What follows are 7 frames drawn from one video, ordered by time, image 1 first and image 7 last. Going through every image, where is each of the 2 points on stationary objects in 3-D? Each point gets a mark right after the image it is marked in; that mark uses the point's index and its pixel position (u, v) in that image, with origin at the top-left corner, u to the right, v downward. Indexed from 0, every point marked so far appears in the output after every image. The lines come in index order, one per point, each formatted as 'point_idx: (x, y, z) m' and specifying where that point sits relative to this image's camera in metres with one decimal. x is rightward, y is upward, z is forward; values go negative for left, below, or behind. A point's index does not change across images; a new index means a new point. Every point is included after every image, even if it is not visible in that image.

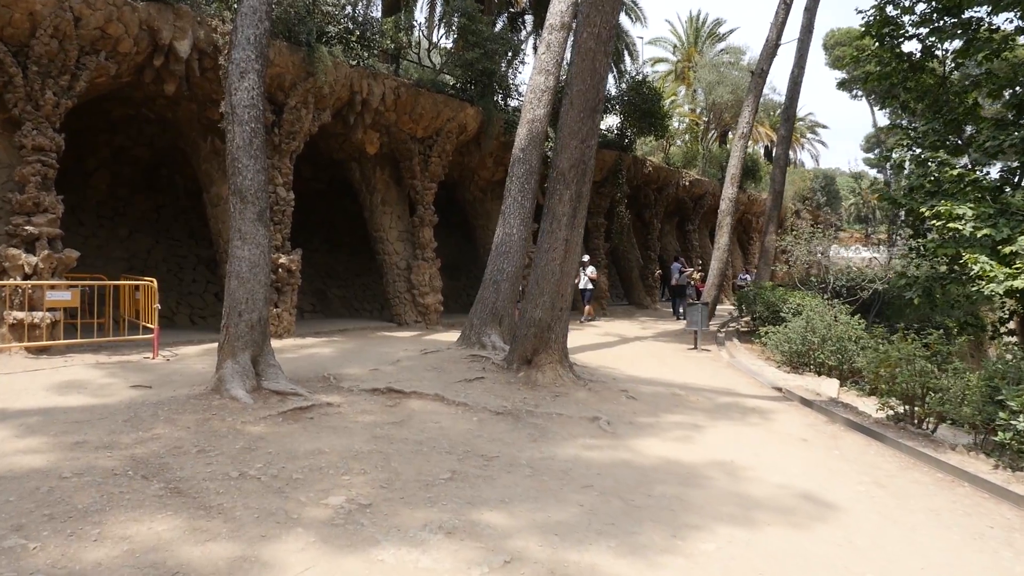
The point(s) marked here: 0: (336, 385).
0: (-1.5, -0.8, +6.8) m
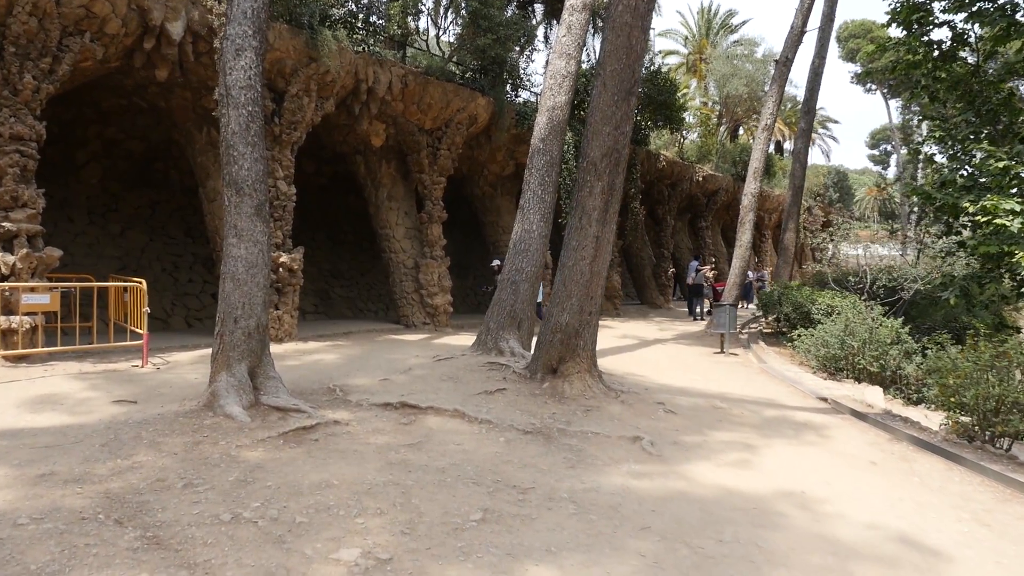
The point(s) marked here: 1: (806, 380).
0: (-1.3, -0.9, +6.1) m
1: (+3.4, -1.1, +9.2) m
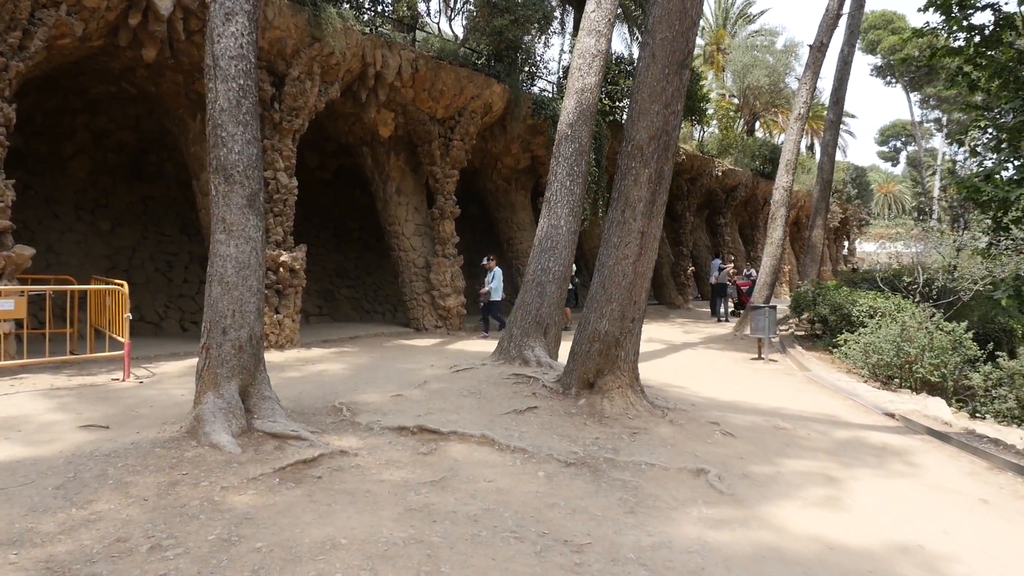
0: (-1.1, -0.9, +5.3) m
1: (+3.7, -1.1, +8.3) m
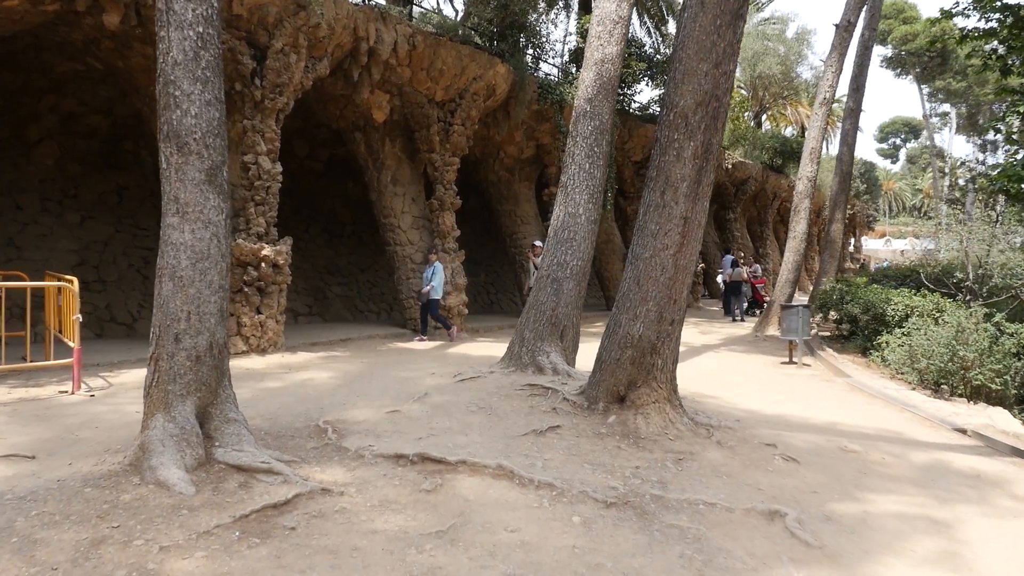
0: (-1.0, -0.9, +4.3) m
1: (+3.8, -1.1, +7.4) m
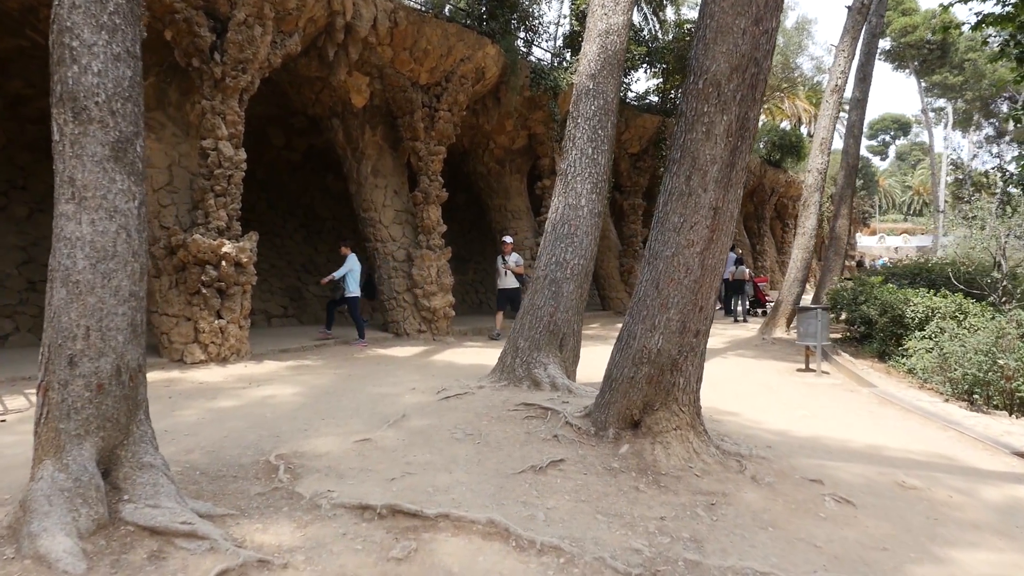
0: (-1.0, -0.9, +3.5) m
1: (+3.7, -1.1, +6.6) m
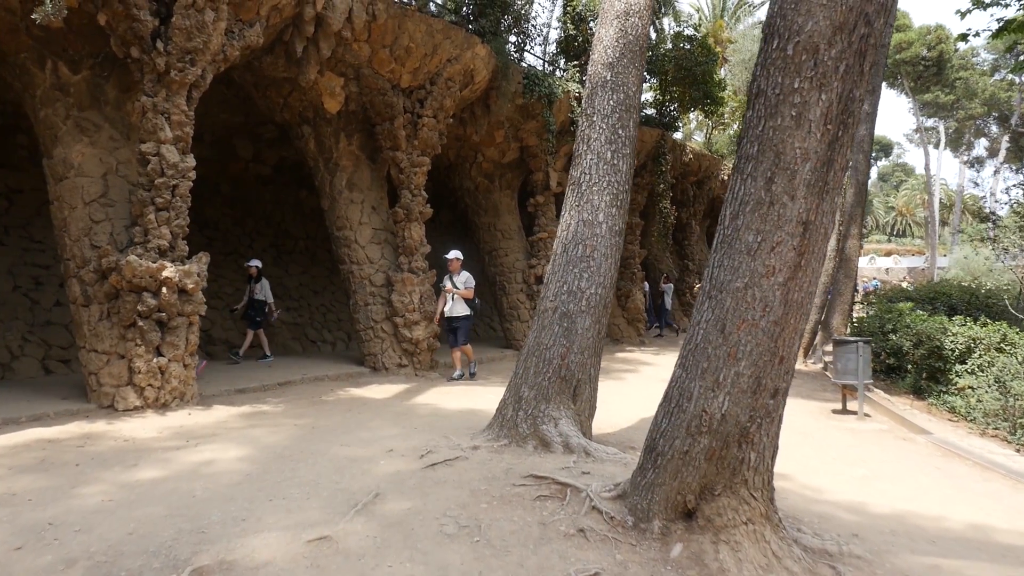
0: (-0.9, -1.0, +2.3) m
1: (+3.7, -1.3, +5.6) m
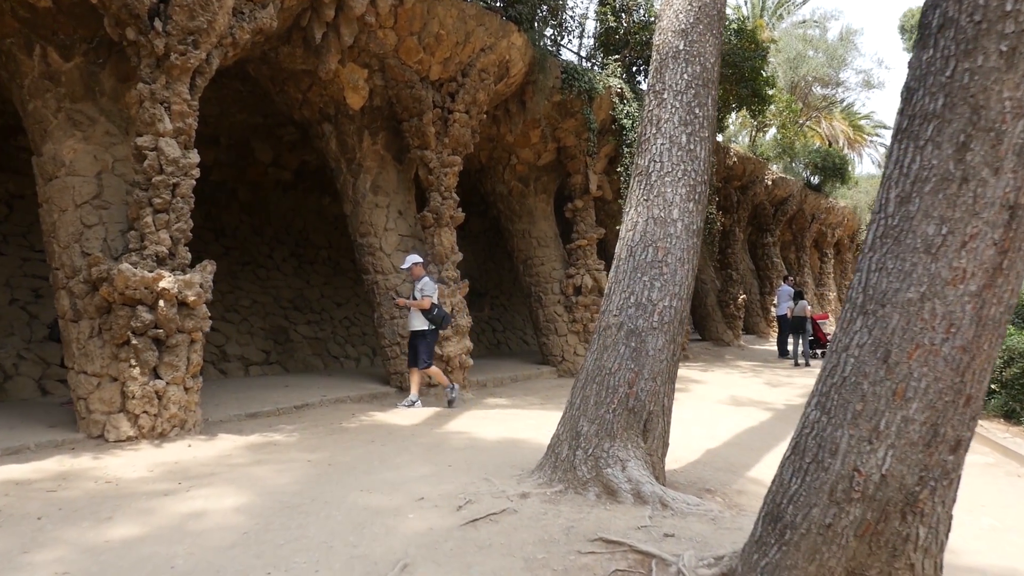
0: (-0.7, -1.1, +1.5) m
1: (+4.0, -1.4, +4.6) m
